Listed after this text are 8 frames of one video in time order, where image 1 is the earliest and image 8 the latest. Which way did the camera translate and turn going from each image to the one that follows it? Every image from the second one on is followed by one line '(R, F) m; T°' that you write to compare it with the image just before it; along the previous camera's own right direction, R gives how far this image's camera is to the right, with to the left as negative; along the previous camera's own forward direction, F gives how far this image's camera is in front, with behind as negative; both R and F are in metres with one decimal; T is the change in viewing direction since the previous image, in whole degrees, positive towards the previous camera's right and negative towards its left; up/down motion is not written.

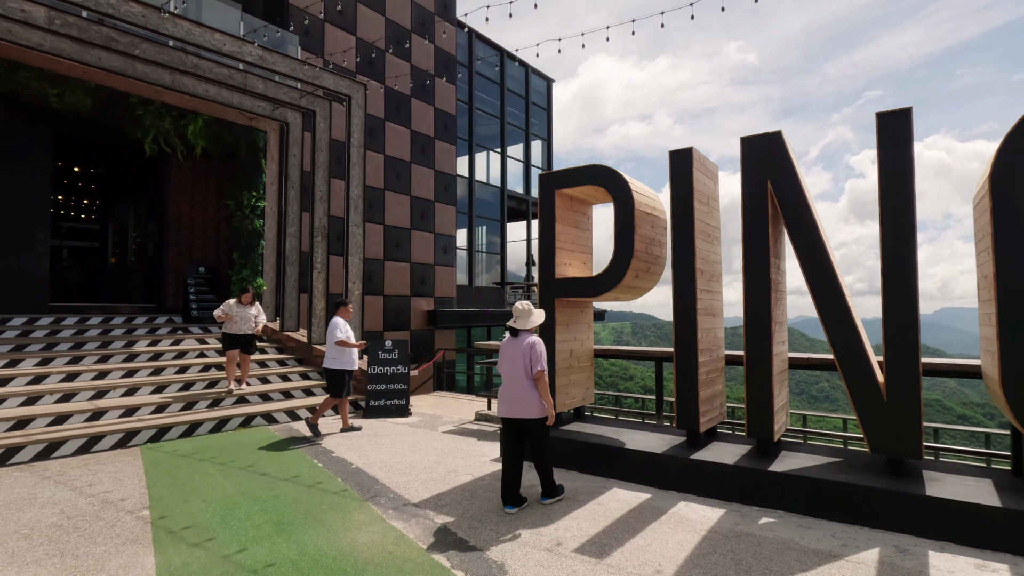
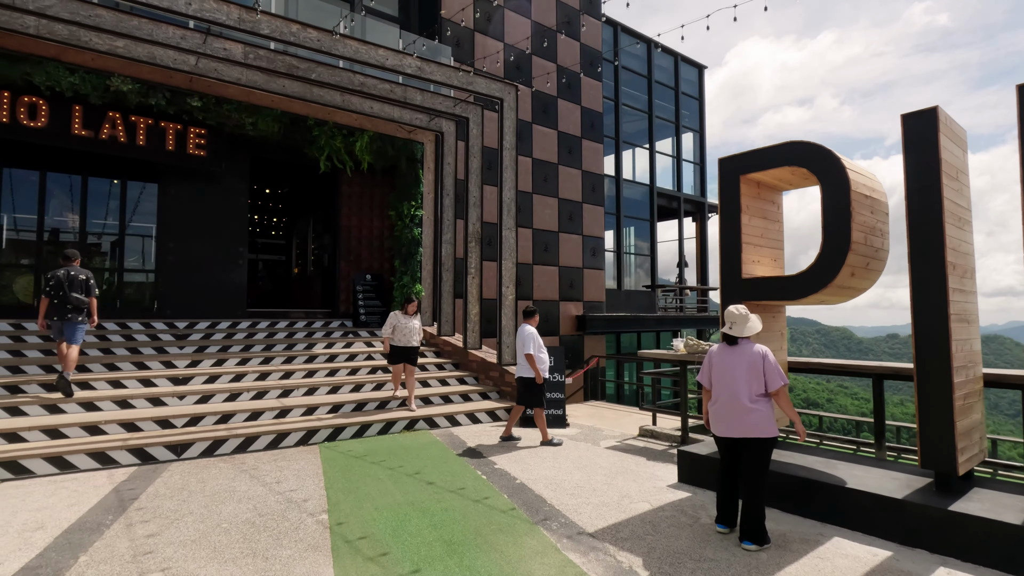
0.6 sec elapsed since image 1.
(-0.3, +0.4) m; -15°
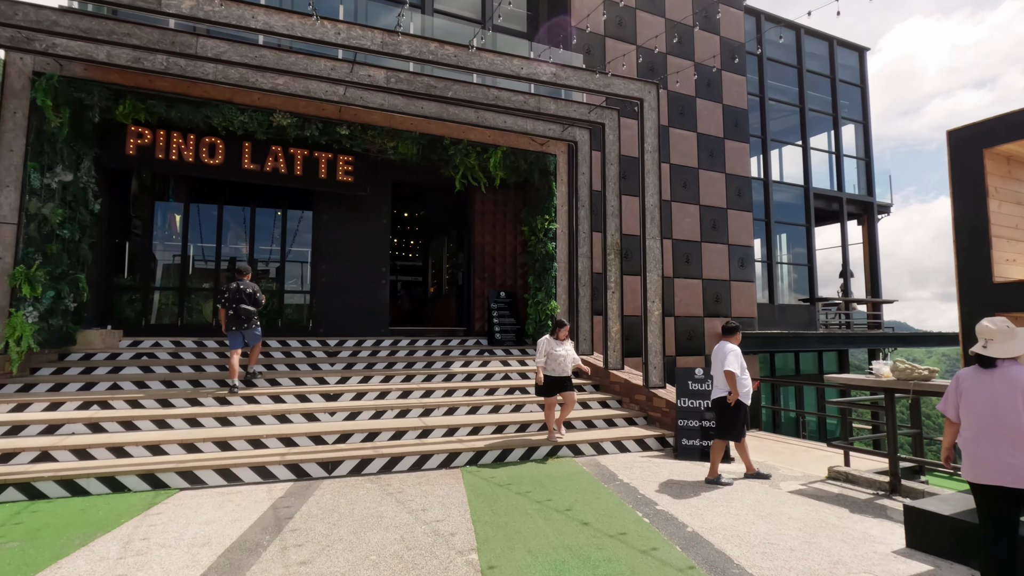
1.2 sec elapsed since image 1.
(-0.3, +0.5) m; -13°
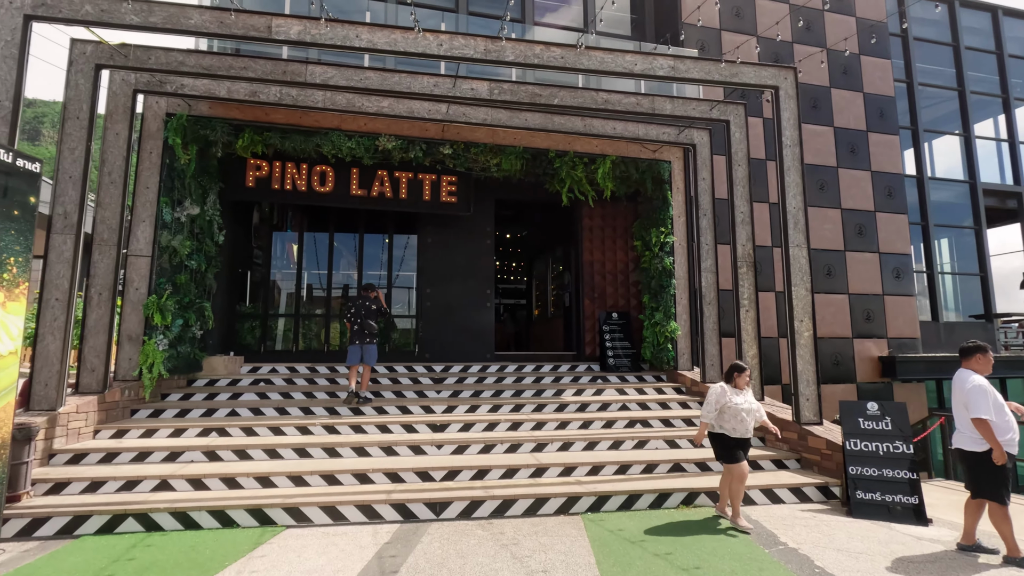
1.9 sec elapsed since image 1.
(-0.2, +0.6) m; -11°
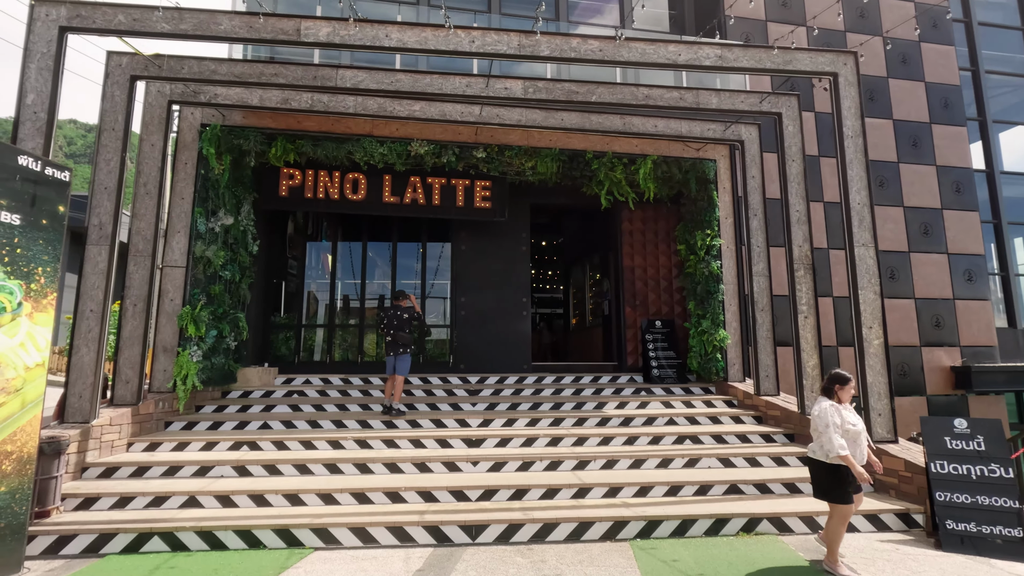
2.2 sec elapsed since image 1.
(0.0, +0.3) m; -4°
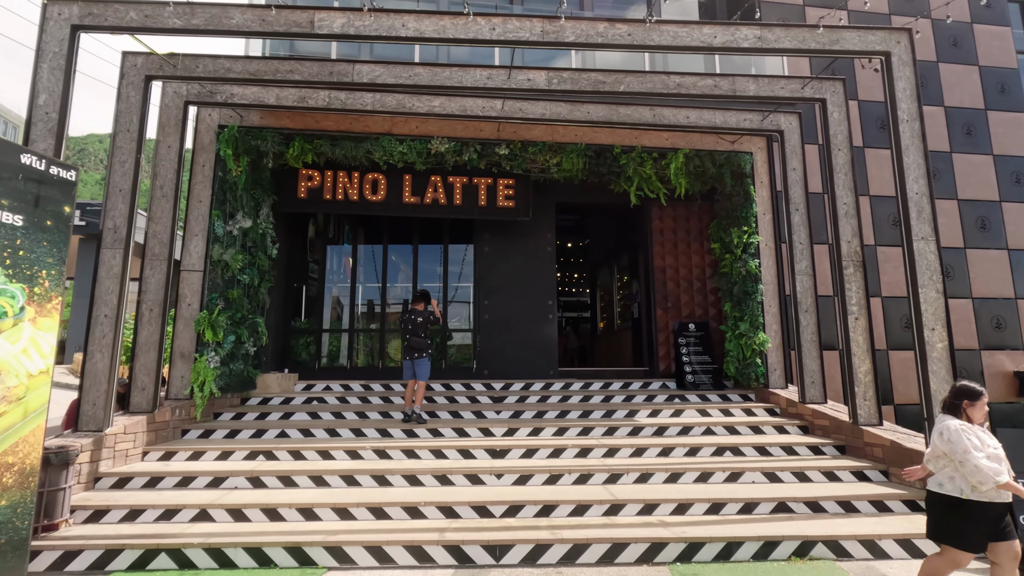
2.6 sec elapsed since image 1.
(0.0, +0.3) m; -3°
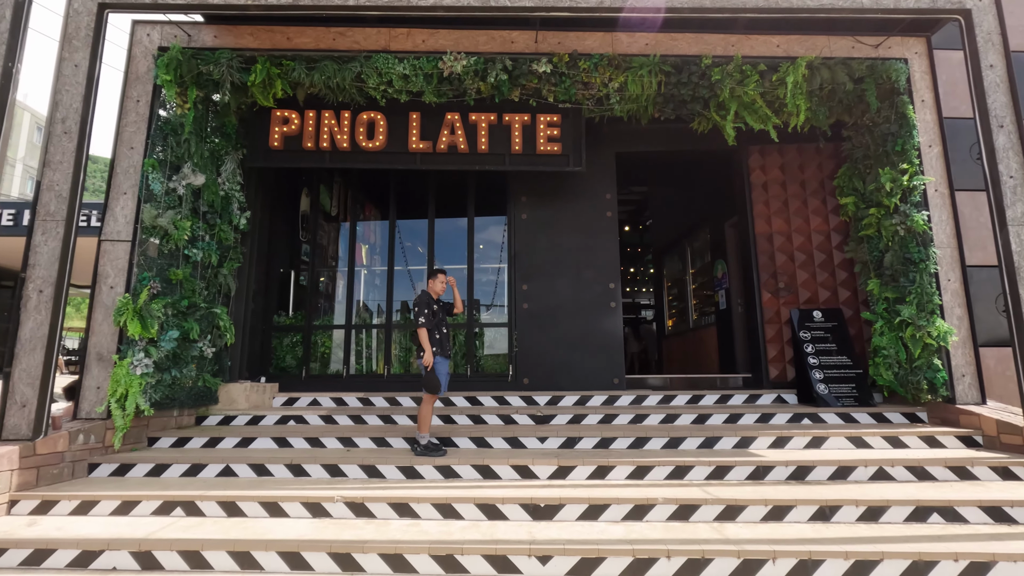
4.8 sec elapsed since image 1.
(0.0, +2.3) m; -5°
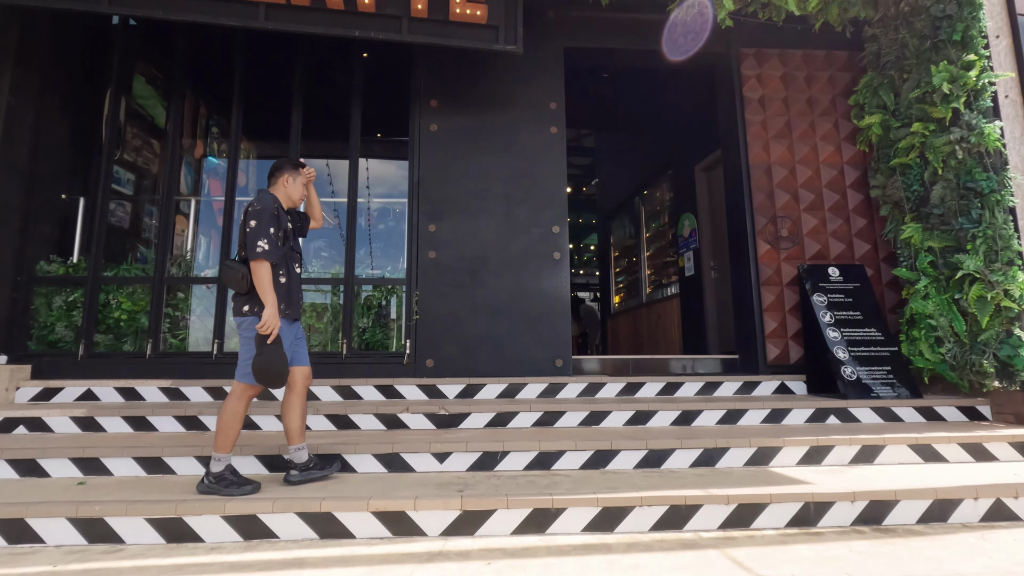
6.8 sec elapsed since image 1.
(+0.3, +2.0) m; +7°
